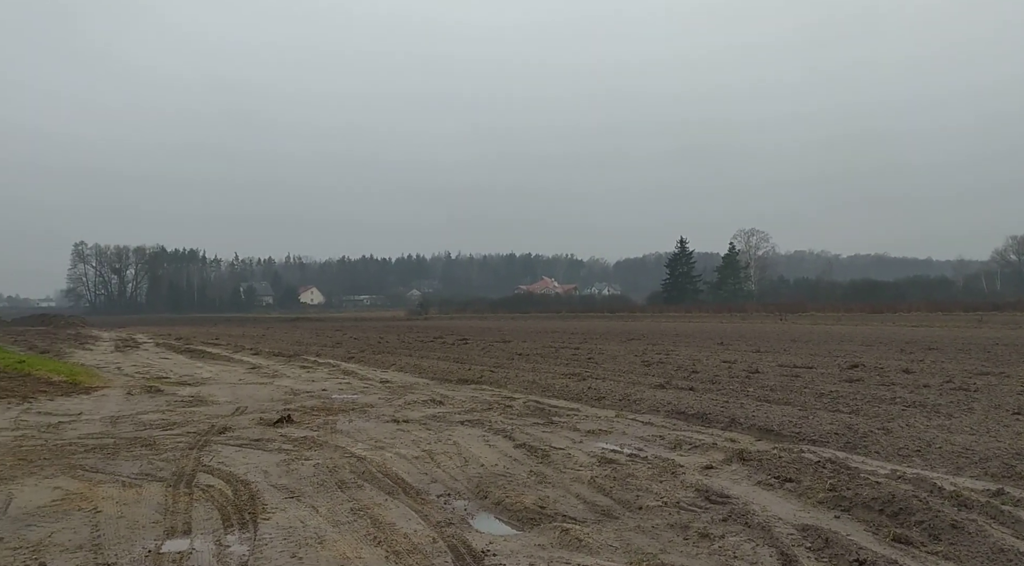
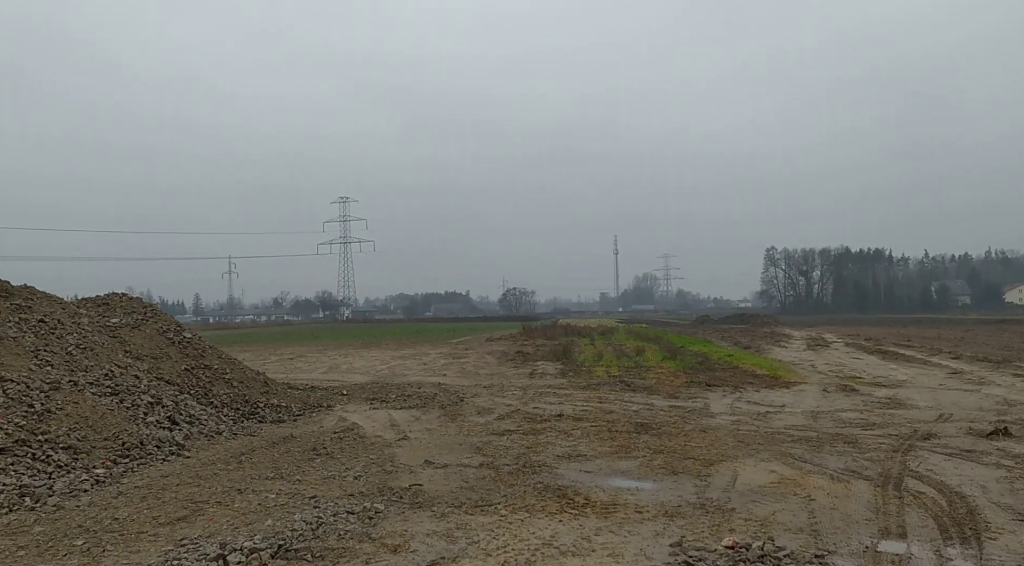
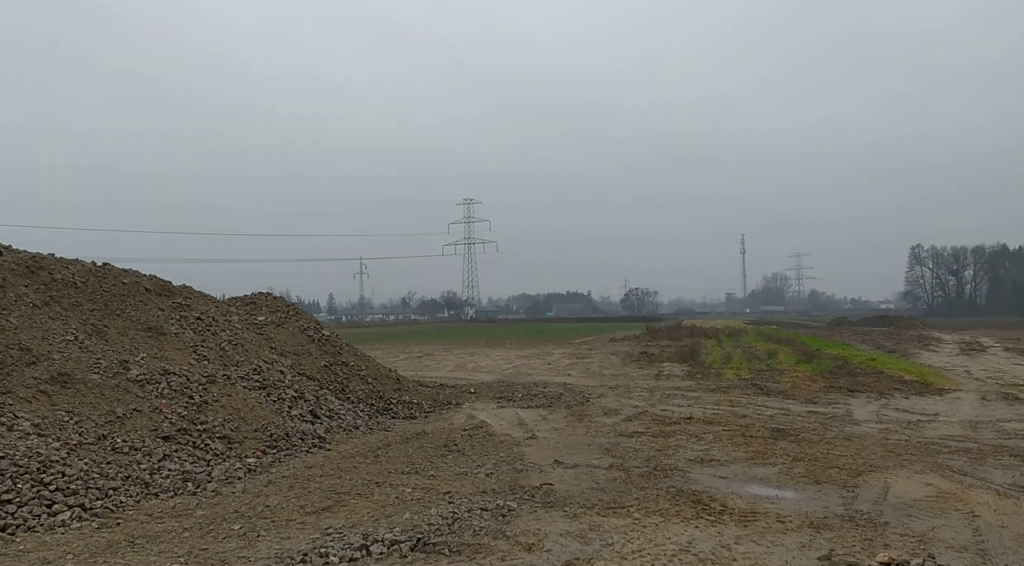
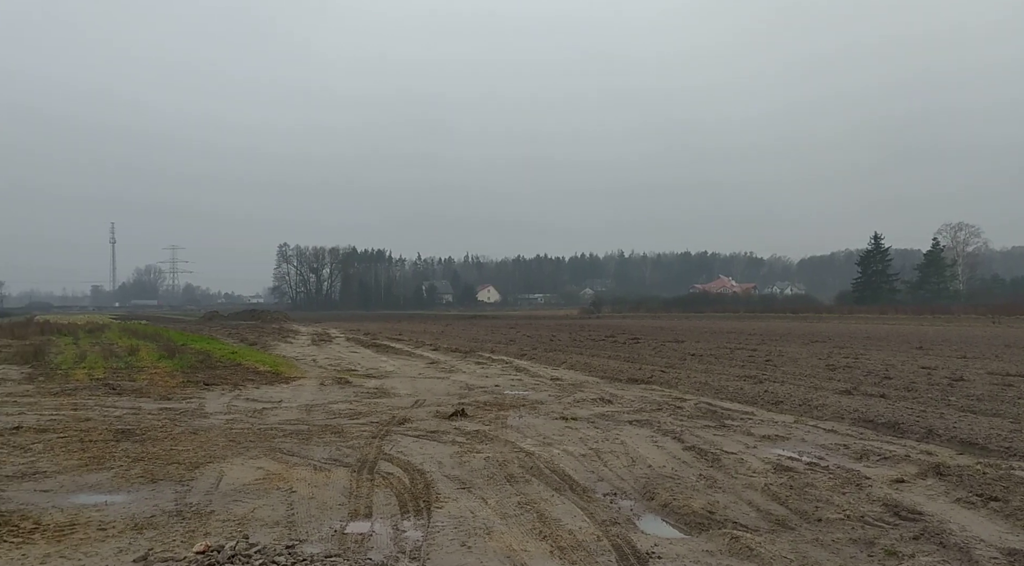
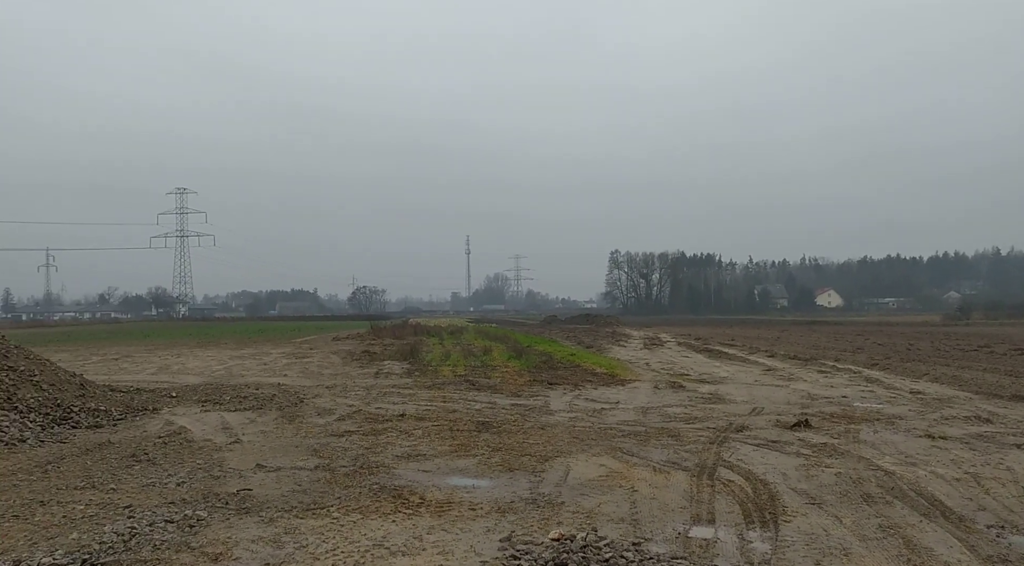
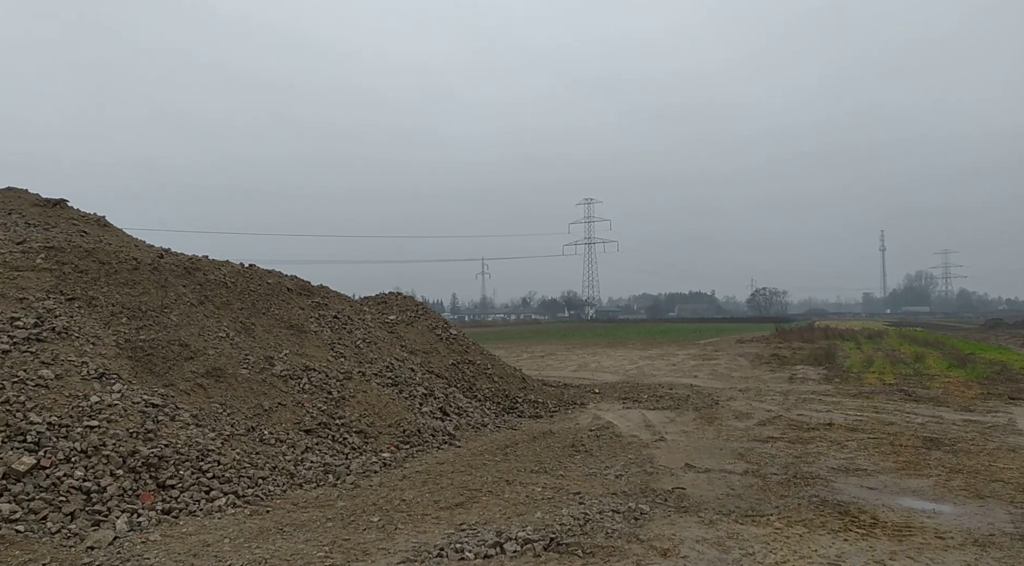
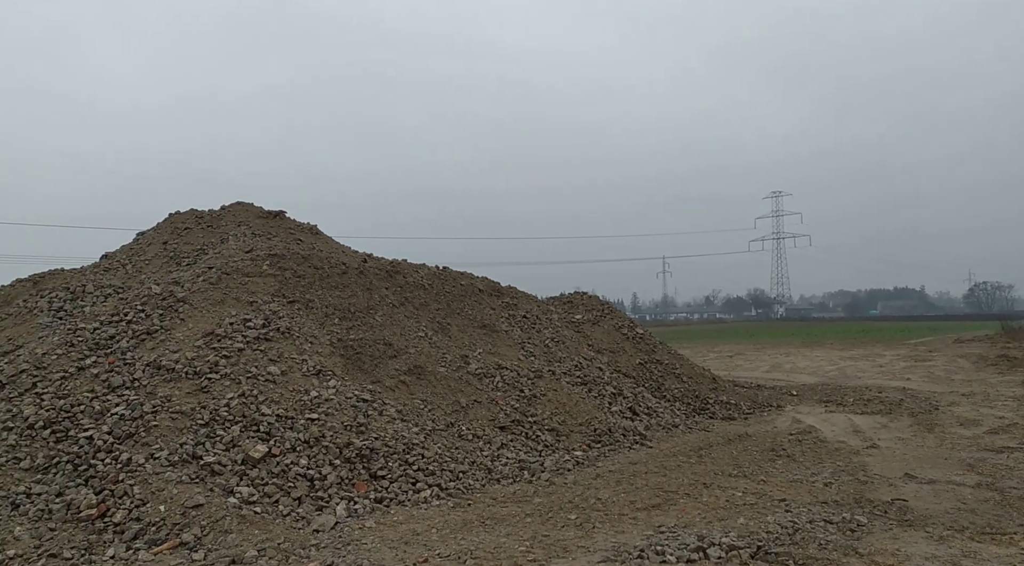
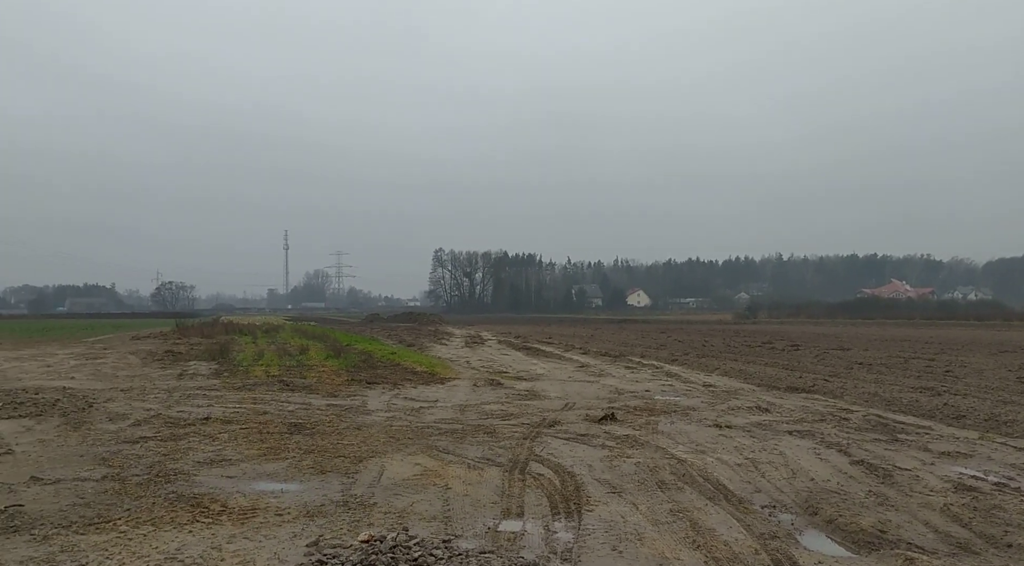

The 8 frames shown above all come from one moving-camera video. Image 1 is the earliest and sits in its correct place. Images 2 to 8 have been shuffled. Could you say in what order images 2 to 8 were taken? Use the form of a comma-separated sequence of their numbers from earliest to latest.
4, 8, 5, 2, 3, 6, 7
